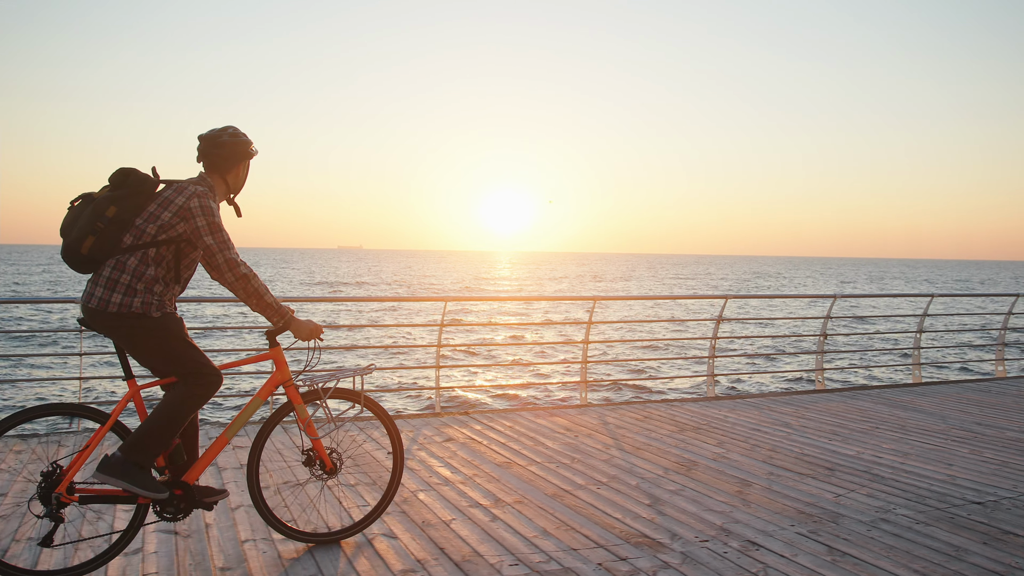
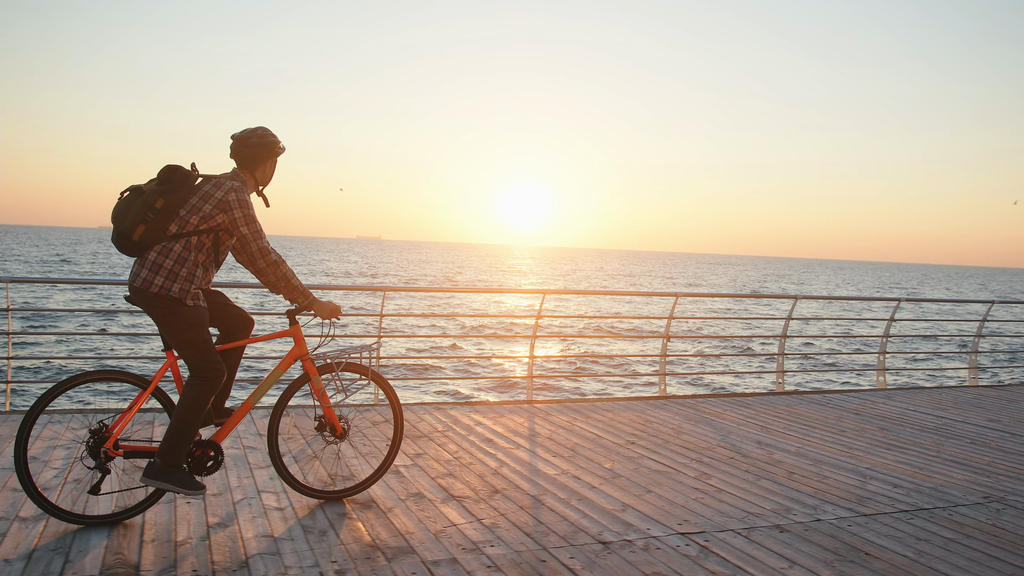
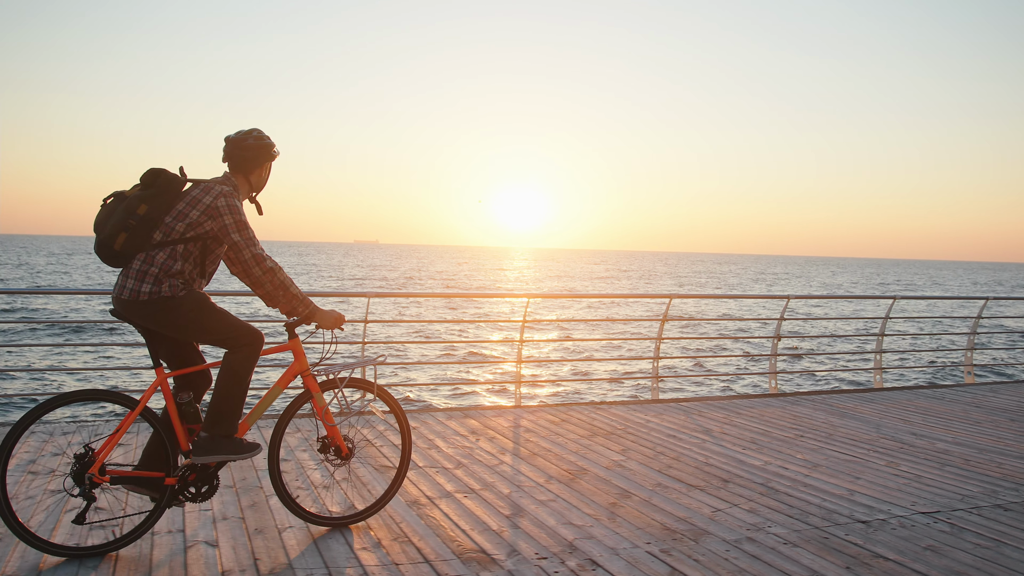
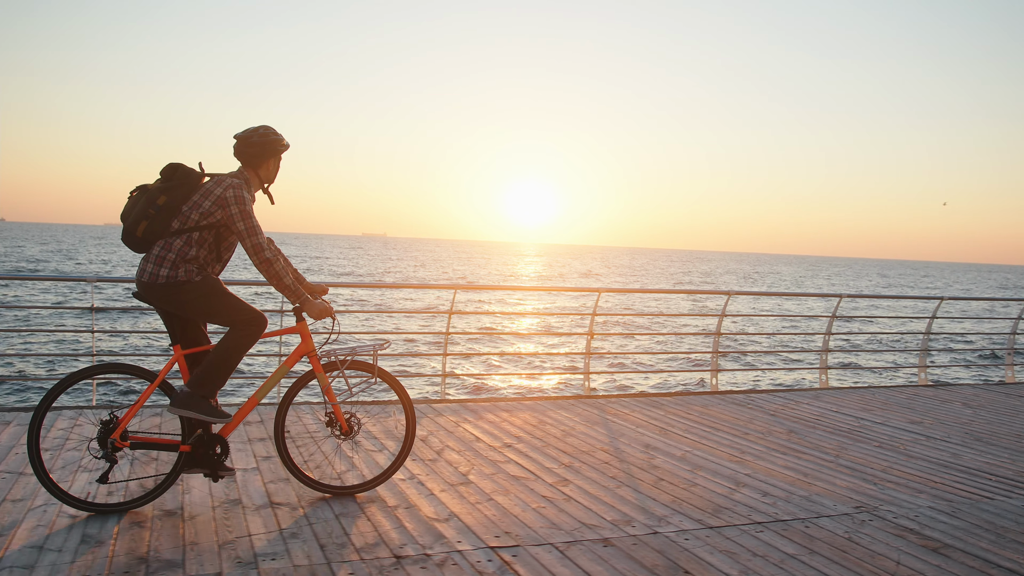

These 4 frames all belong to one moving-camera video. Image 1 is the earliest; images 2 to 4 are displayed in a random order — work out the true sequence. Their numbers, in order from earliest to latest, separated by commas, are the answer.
3, 2, 4
